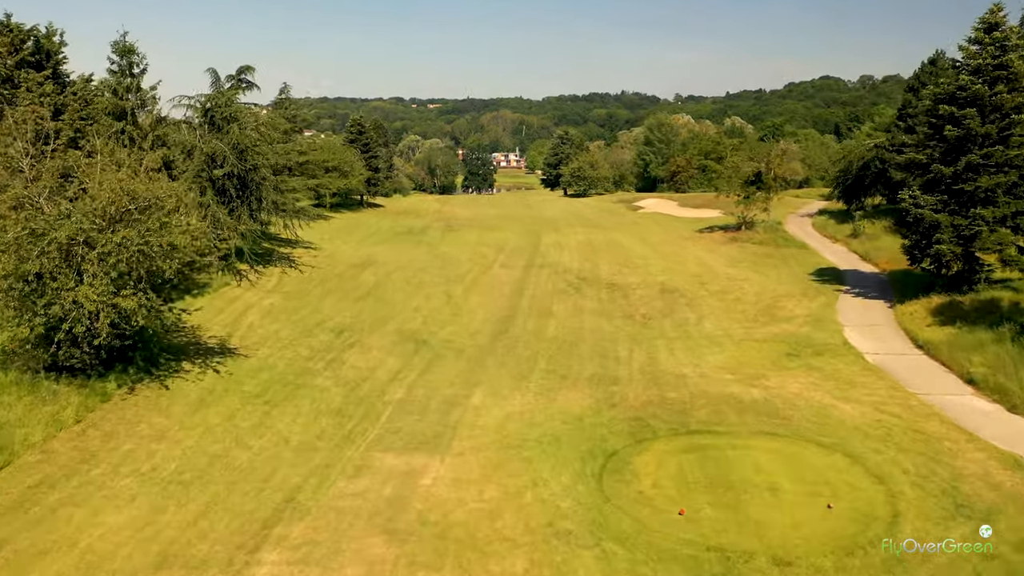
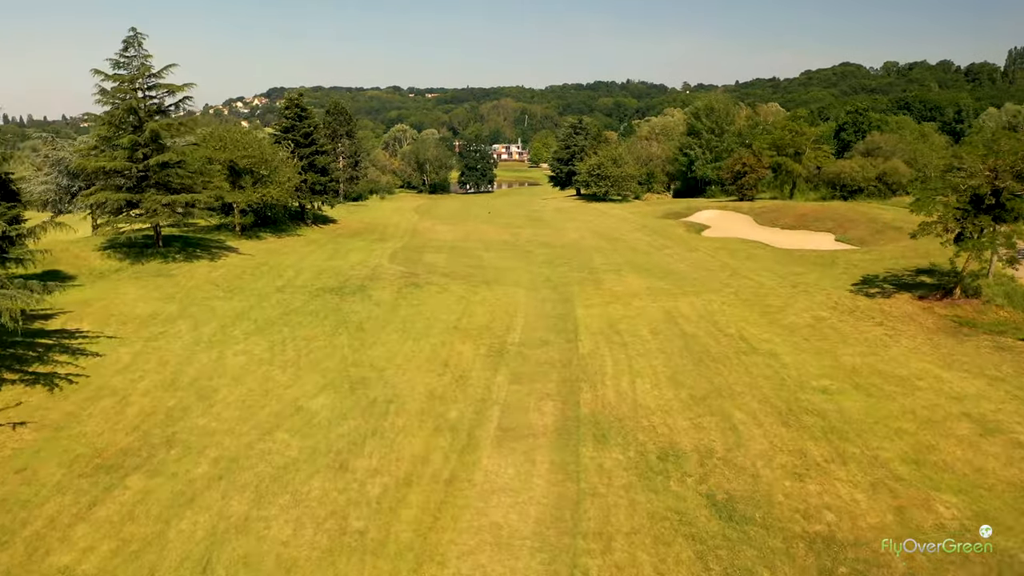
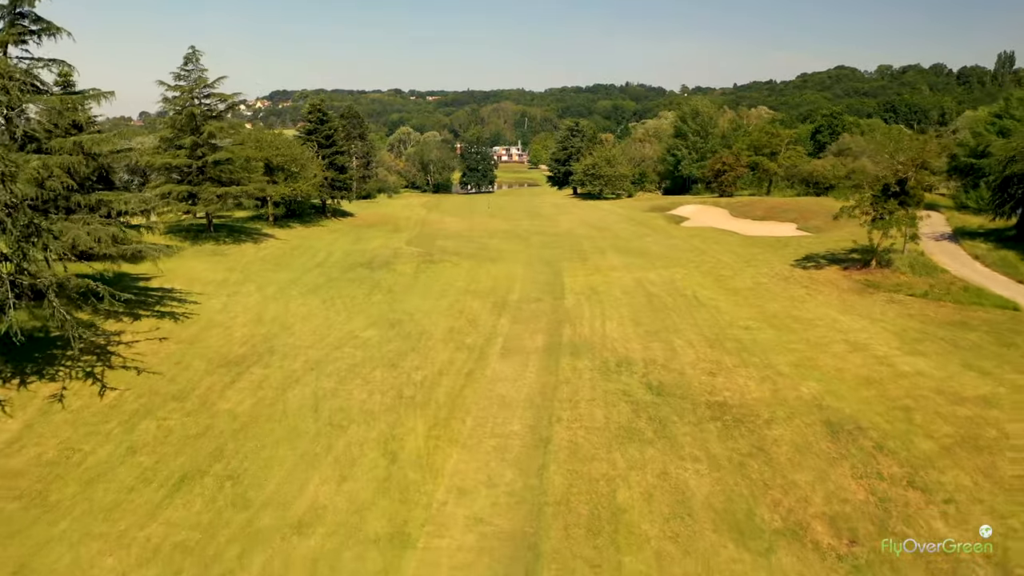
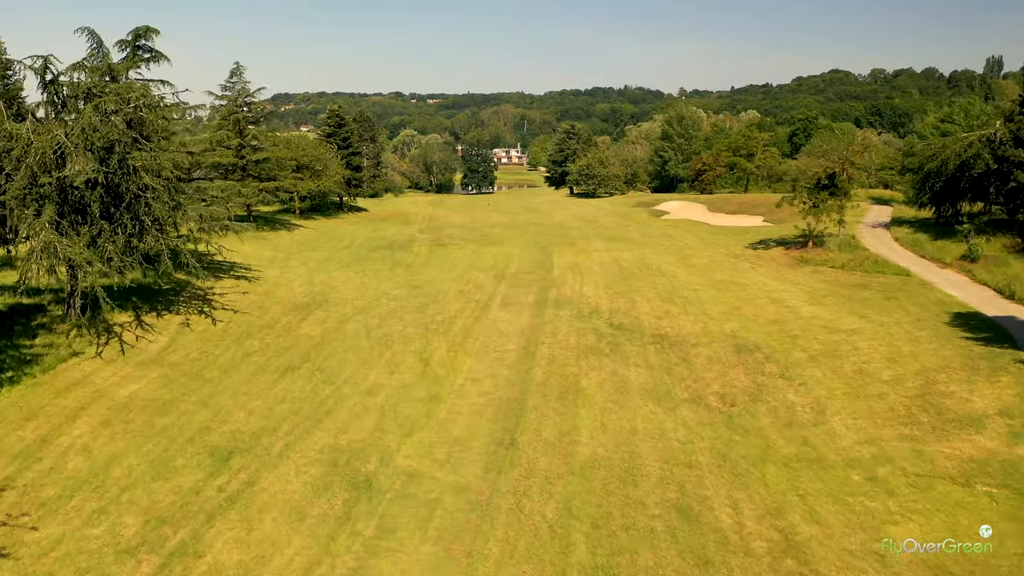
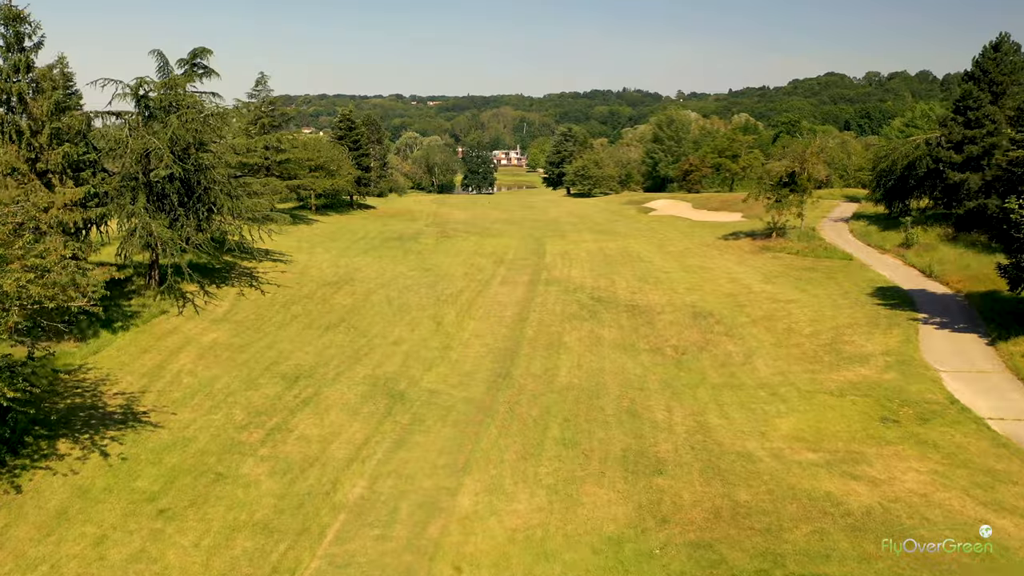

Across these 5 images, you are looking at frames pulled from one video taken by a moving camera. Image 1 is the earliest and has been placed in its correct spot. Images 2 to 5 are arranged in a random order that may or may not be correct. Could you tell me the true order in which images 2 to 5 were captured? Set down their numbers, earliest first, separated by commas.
5, 4, 3, 2
